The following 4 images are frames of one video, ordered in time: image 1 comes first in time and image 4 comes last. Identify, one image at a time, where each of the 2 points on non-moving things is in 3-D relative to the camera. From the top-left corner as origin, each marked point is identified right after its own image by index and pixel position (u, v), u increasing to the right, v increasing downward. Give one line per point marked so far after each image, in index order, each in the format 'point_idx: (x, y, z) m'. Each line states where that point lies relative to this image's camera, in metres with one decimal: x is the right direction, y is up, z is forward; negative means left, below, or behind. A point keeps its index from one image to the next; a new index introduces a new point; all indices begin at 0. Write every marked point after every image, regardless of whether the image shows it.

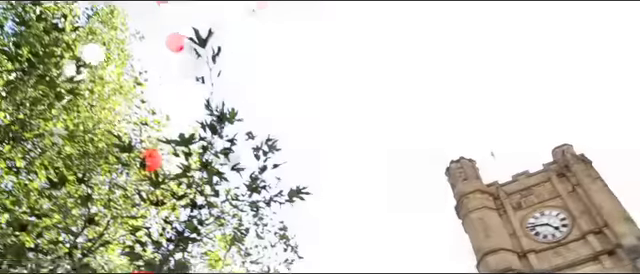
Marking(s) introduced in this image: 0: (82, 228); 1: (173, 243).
0: (-8.3, -3.1, +18.3) m
1: (-4.7, -3.2, +16.6) m
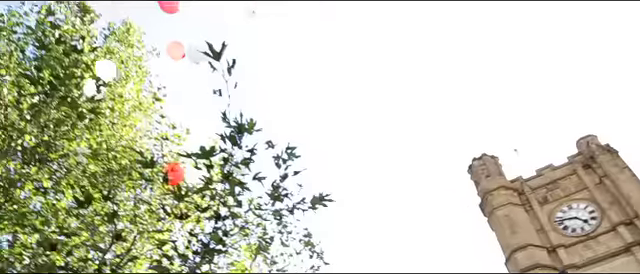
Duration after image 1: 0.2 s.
0: (-7.6, -3.9, +18.8) m
1: (-3.9, -3.8, +17.0) m
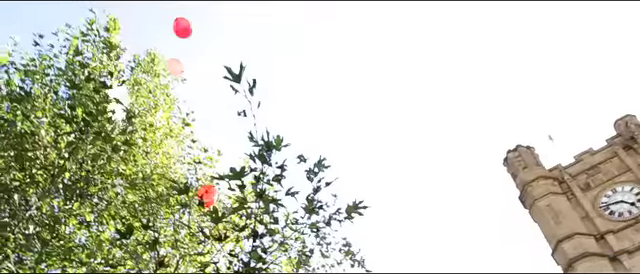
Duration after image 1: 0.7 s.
0: (-6.6, -5.9, +20.4) m
1: (-3.1, -5.4, +18.3) m
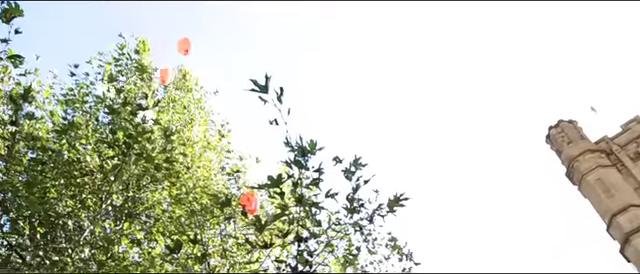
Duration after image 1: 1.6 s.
0: (-5.2, -8.0, +22.3) m
1: (-1.9, -7.2, +20.0) m
